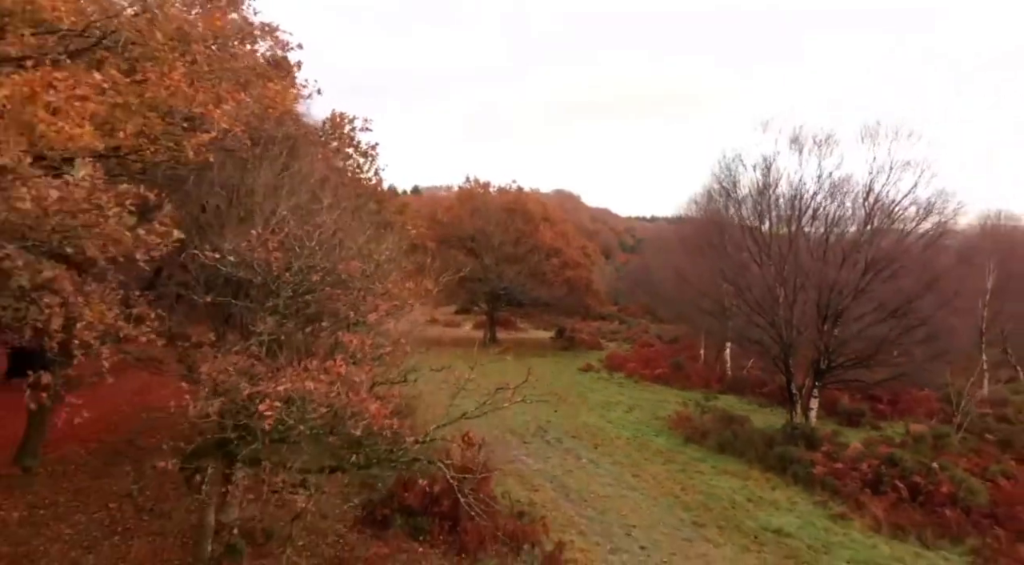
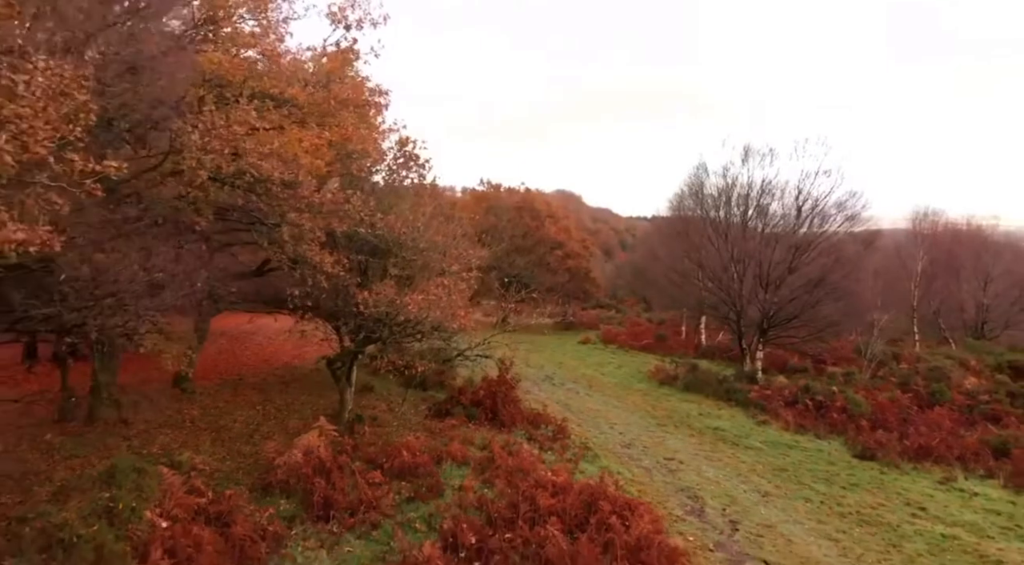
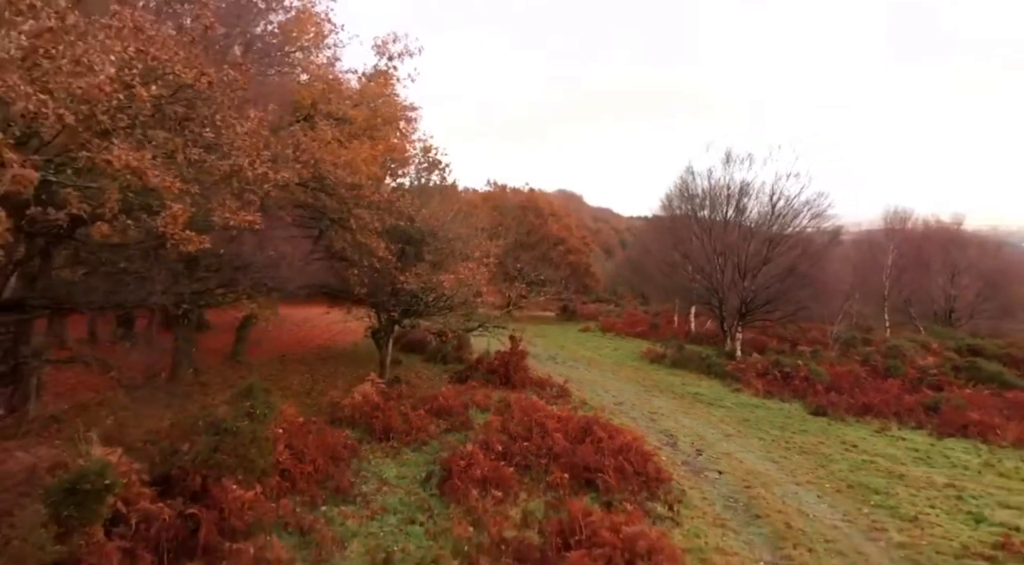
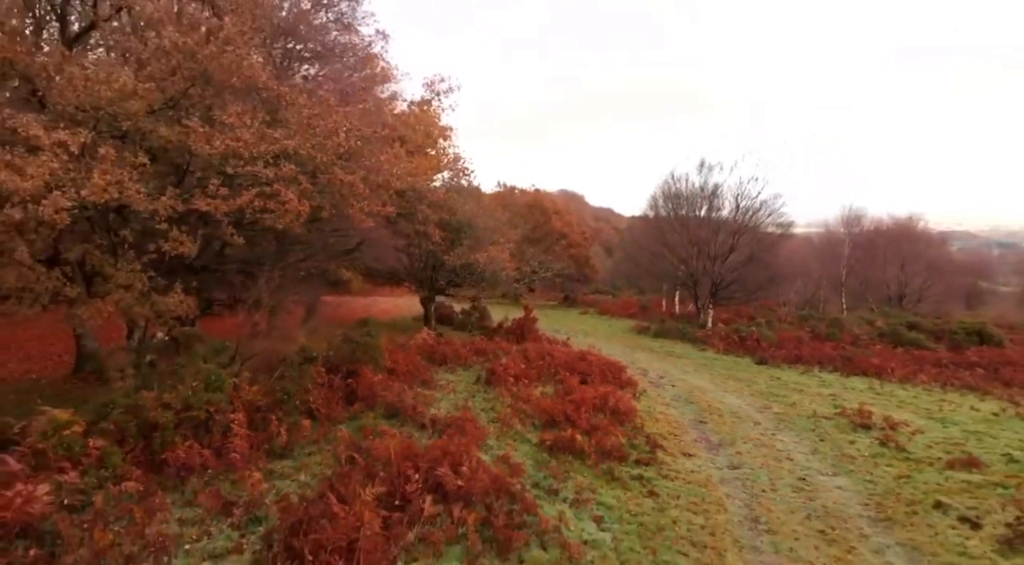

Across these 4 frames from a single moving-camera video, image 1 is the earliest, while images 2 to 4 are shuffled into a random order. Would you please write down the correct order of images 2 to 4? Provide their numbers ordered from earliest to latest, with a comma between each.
2, 3, 4
